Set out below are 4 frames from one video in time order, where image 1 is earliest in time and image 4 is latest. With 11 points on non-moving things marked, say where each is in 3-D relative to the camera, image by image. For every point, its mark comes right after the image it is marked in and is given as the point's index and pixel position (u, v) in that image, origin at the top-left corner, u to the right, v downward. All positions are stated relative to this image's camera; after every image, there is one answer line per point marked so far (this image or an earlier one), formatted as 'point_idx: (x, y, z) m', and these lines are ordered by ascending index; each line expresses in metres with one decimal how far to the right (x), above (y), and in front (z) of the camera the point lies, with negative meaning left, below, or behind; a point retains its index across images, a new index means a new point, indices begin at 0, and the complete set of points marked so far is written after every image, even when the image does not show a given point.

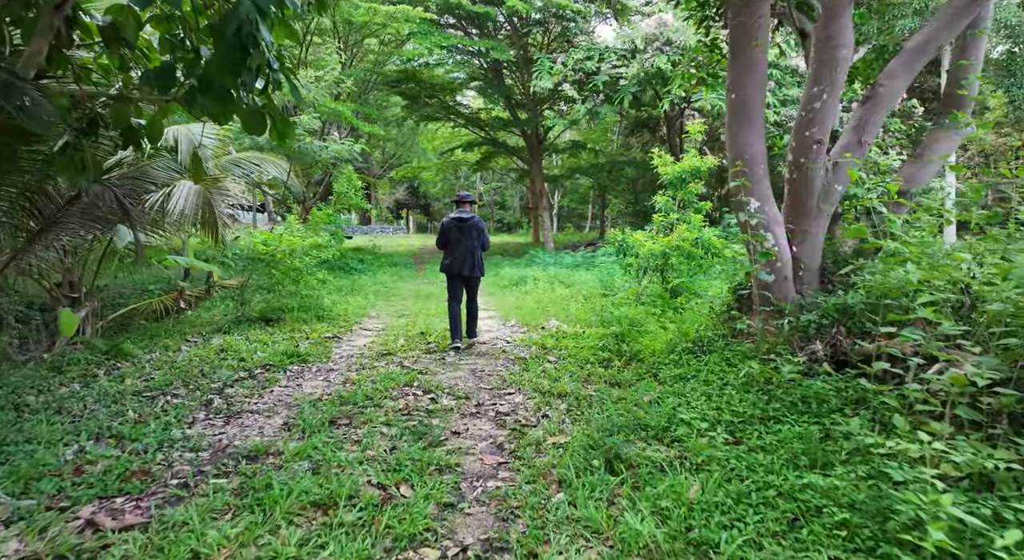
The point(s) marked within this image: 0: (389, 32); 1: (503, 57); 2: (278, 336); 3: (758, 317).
0: (-2.8, +5.7, +16.2) m
1: (-0.2, +5.4, +17.0) m
2: (-2.3, -0.6, +7.1) m
3: (+1.7, -0.3, +5.0) m
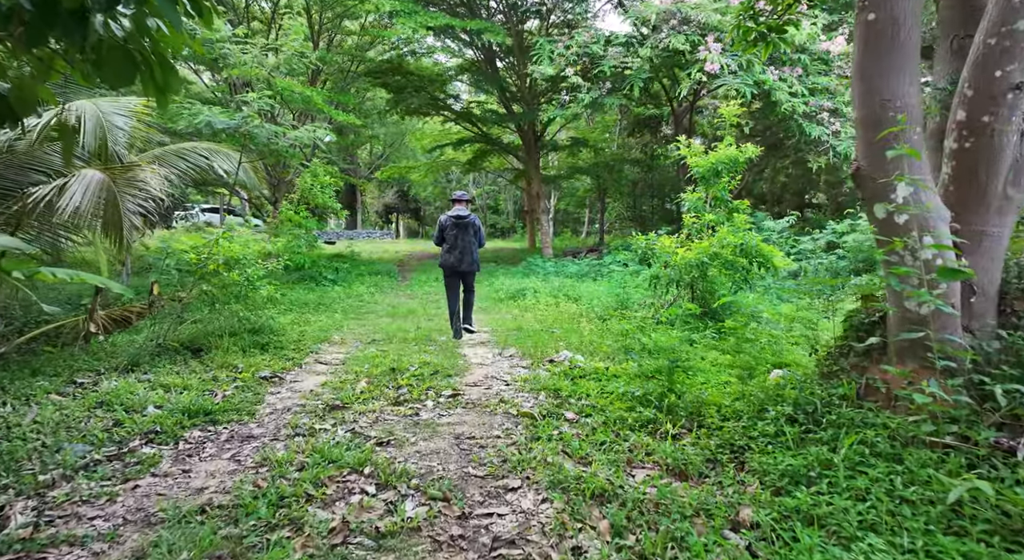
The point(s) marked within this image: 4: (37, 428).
0: (-2.9, +5.4, +14.4) m
1: (-0.3, +5.1, +15.2) m
2: (-2.3, -0.7, +5.3) m
3: (+1.8, -0.4, +3.2) m
4: (-2.5, -0.8, +3.8) m
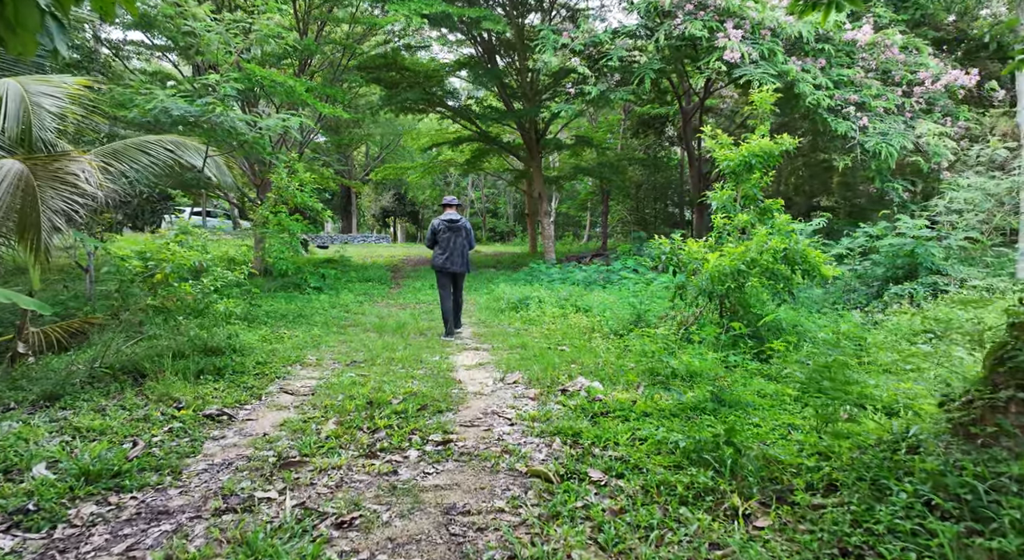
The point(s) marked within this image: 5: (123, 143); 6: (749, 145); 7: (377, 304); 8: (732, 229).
0: (-2.9, +5.3, +13.4) m
1: (-0.3, +5.0, +14.2) m
2: (-2.3, -0.8, +4.2) m
3: (+1.8, -0.5, +2.1) m
4: (-2.5, -0.9, +2.7) m
5: (-4.6, +1.6, +8.5) m
6: (+2.4, +1.4, +7.3) m
7: (-2.0, -0.4, +10.7) m
8: (+2.1, +0.5, +7.0) m
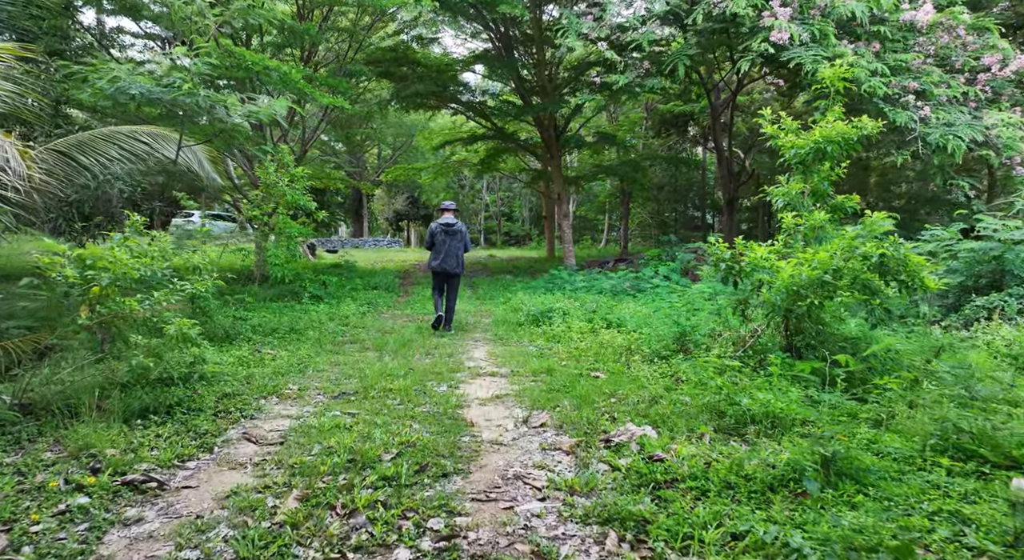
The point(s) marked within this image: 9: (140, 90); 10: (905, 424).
0: (-2.5, +5.2, +12.2) m
1: (+0.1, +4.9, +13.0) m
2: (-2.1, -0.9, +3.0) m
3: (+1.9, -0.5, +0.9) m
4: (-2.4, -1.0, +1.6) m
5: (-4.4, +1.5, +7.4) m
6: (+2.6, +1.3, +6.0) m
7: (-1.8, -0.5, +9.6) m
8: (+2.3, +0.4, +5.7) m
9: (-3.7, +1.9, +7.4) m
10: (+2.0, -0.7, +3.5) m
